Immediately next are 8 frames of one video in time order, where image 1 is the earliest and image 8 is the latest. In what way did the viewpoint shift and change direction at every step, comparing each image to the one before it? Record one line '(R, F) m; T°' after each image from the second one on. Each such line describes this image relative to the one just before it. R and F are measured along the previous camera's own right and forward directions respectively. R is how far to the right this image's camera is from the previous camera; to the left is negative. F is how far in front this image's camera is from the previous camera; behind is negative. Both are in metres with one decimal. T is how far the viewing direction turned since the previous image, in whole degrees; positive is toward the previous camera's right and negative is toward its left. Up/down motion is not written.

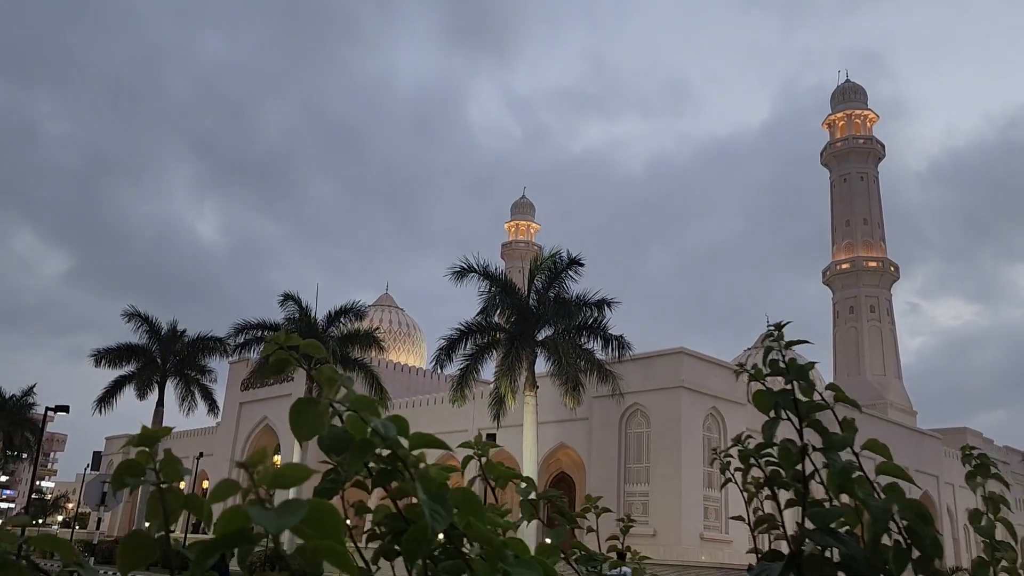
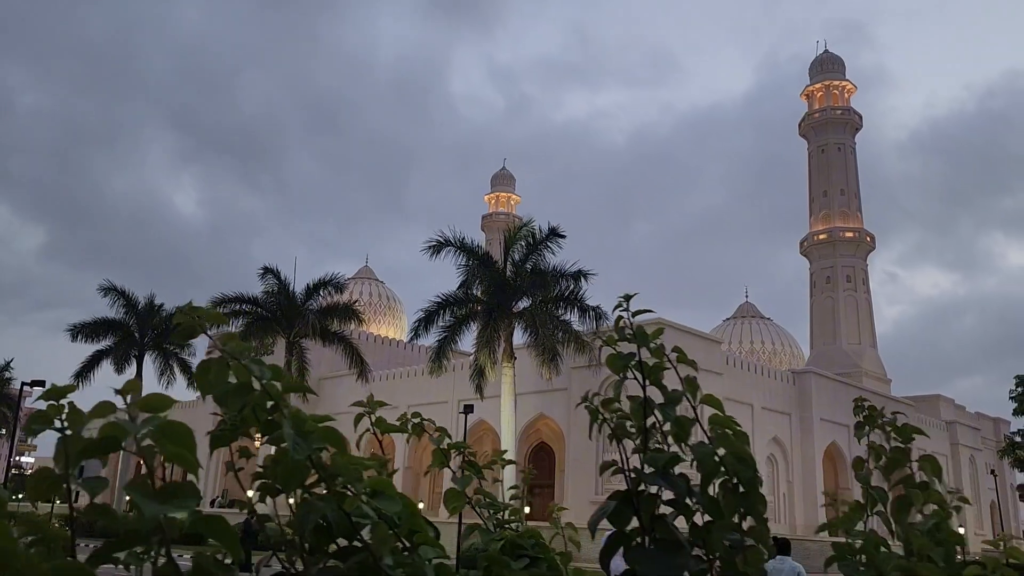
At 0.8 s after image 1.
(+0.1, -0.2) m; +1°
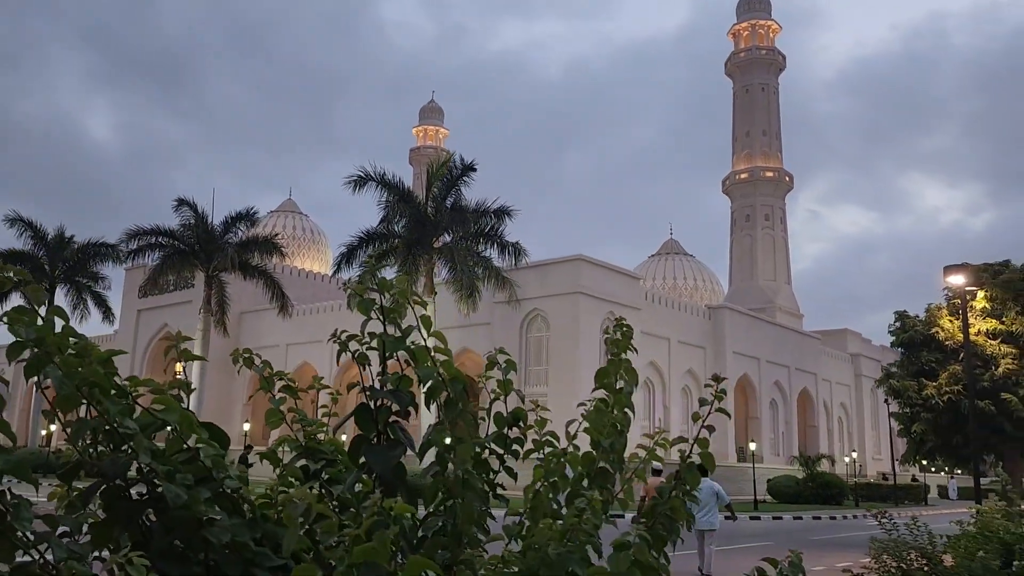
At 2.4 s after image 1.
(+0.3, -0.4) m; +5°
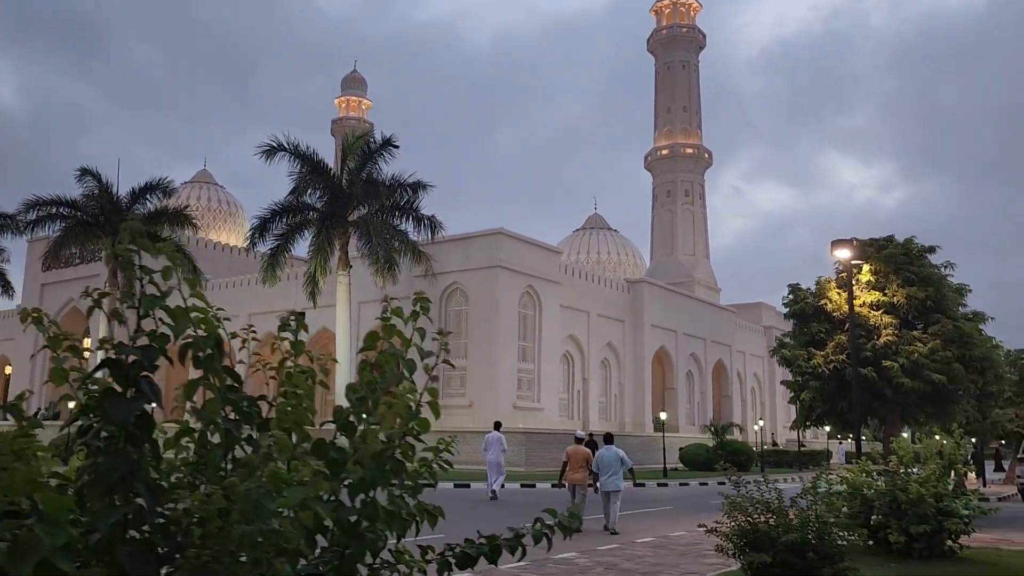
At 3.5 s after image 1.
(+0.4, -0.1) m; +5°
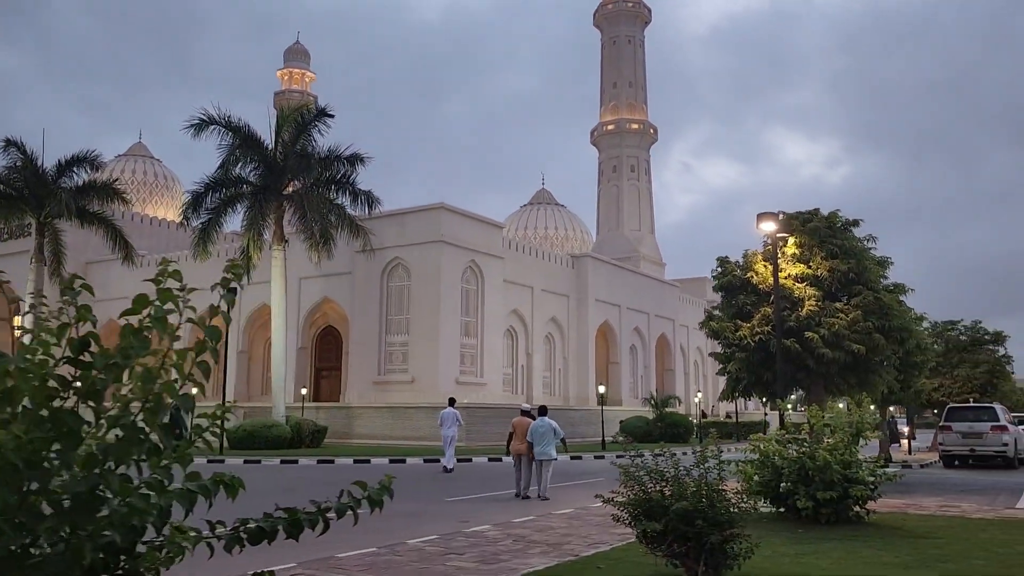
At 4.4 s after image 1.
(+0.4, +0.1) m; +3°
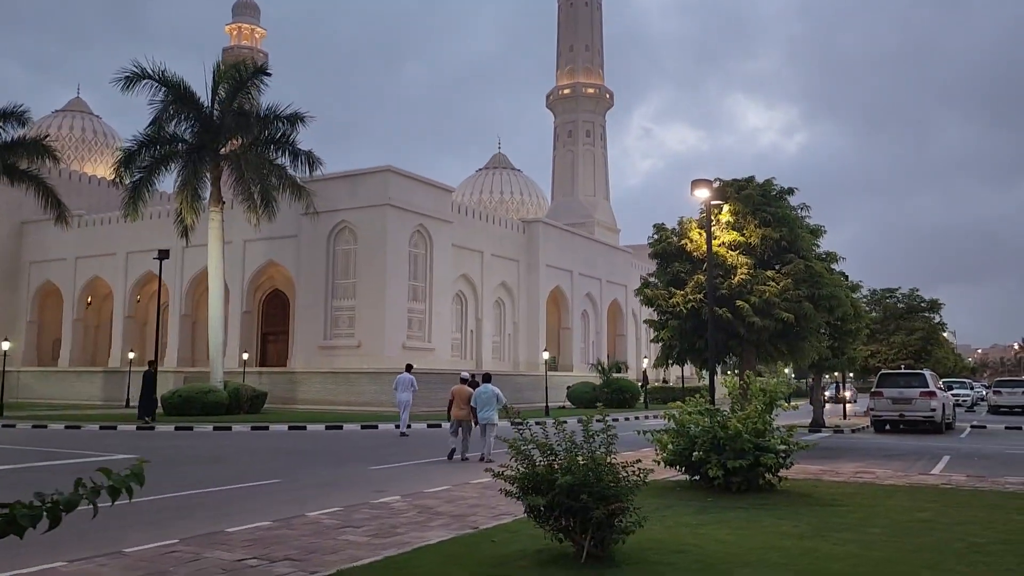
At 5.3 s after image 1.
(+0.4, +0.2) m; +3°
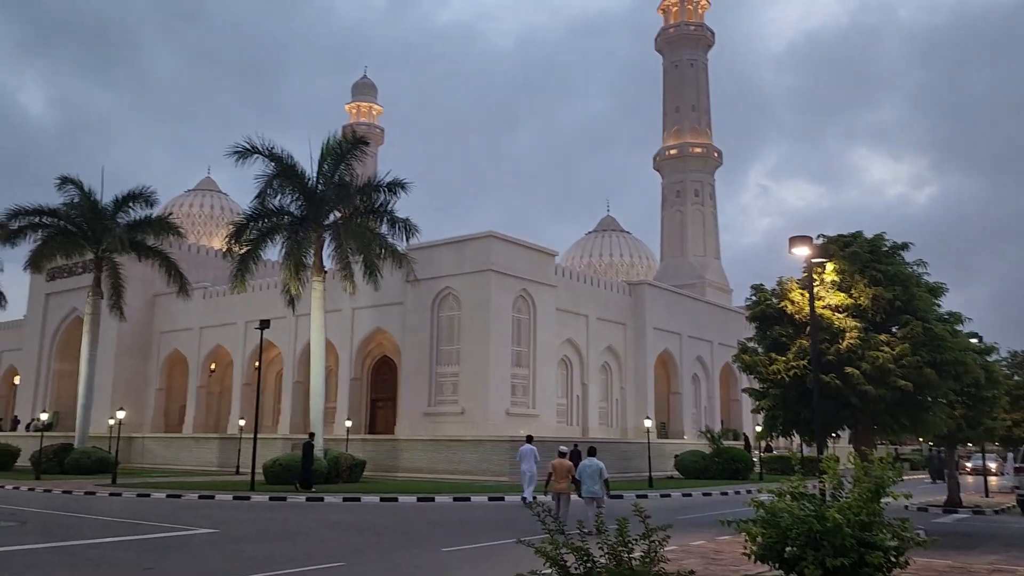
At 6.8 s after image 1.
(+0.5, +0.6) m; -8°
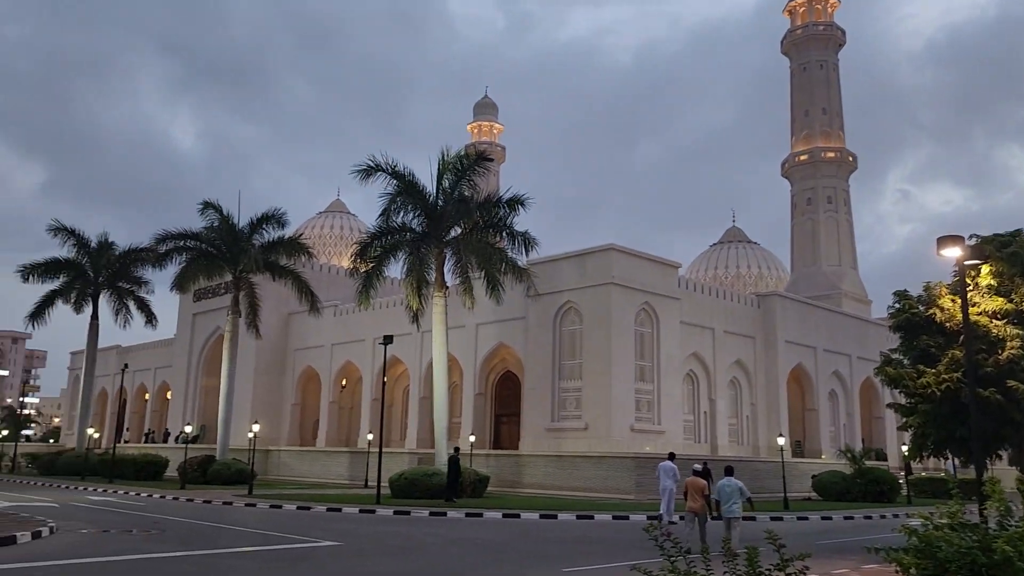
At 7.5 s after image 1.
(+0.1, +0.4) m; -8°
